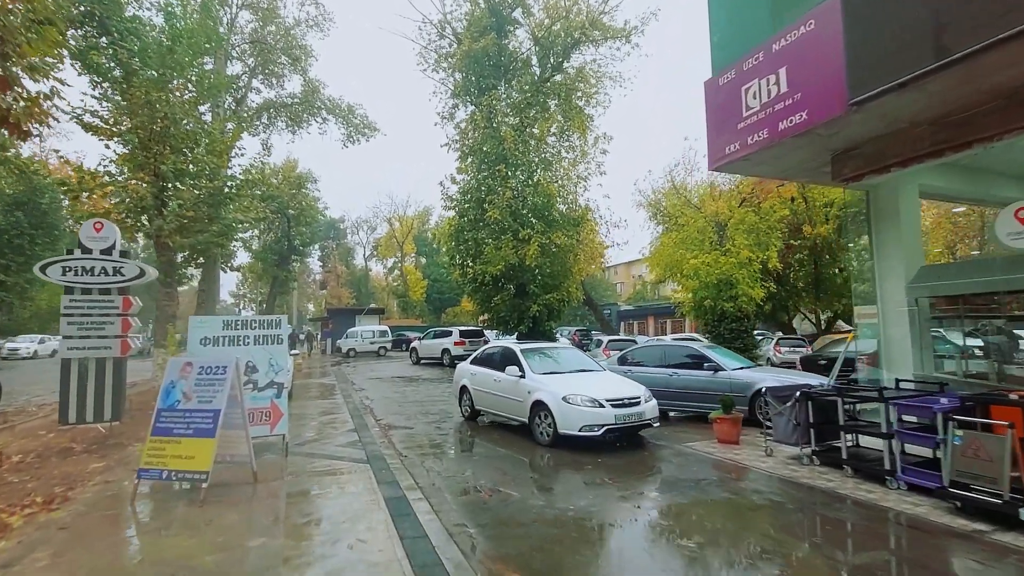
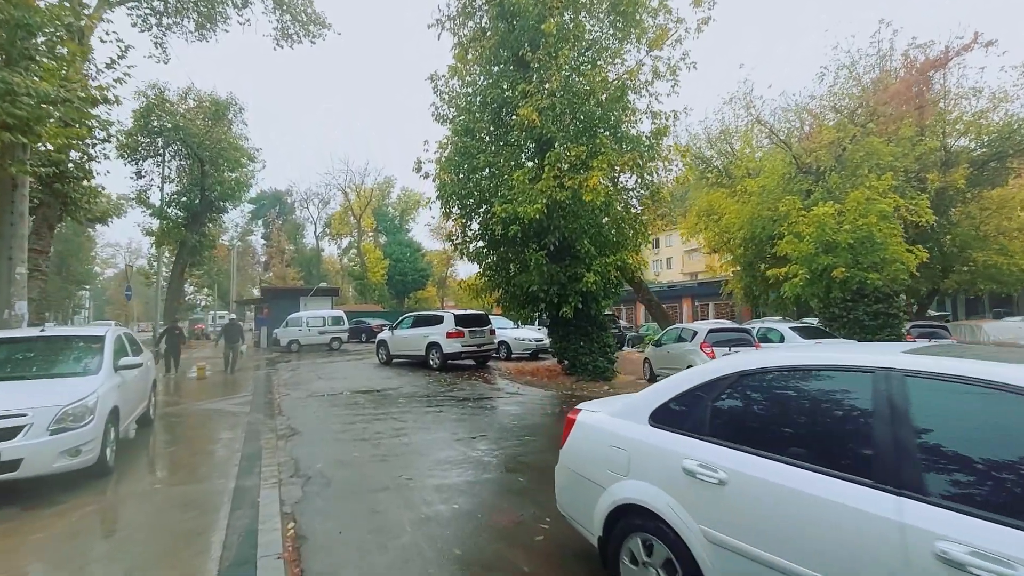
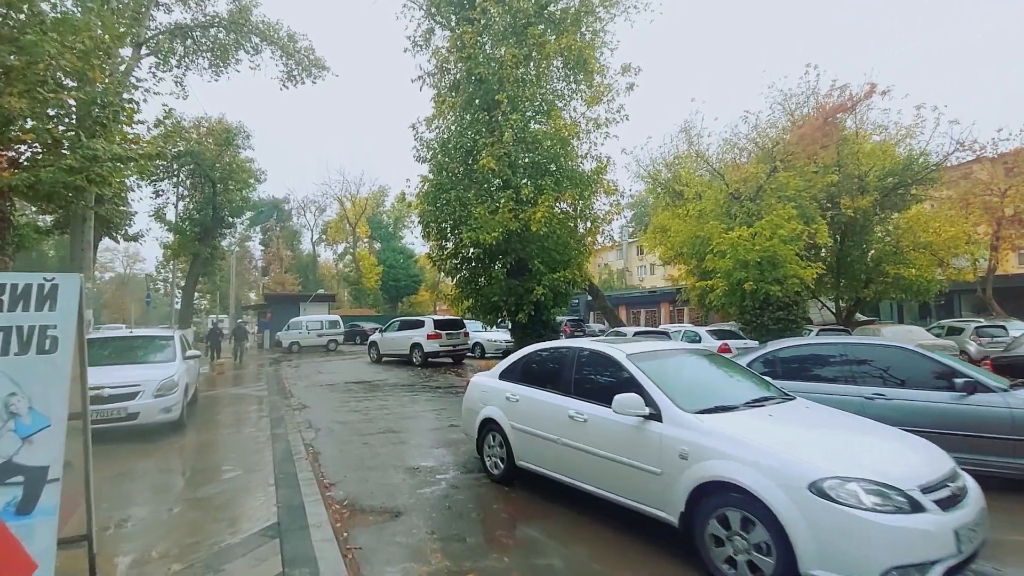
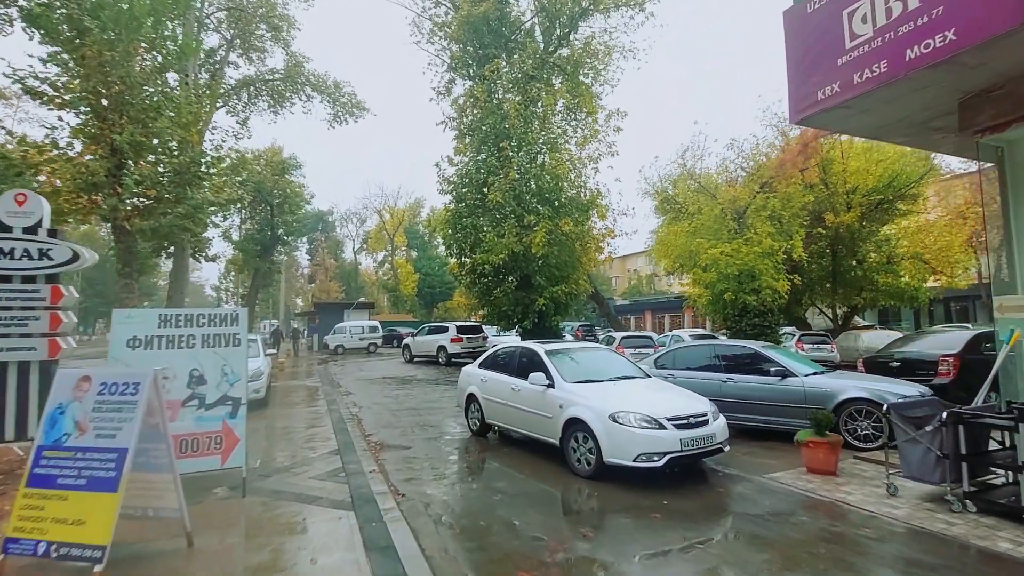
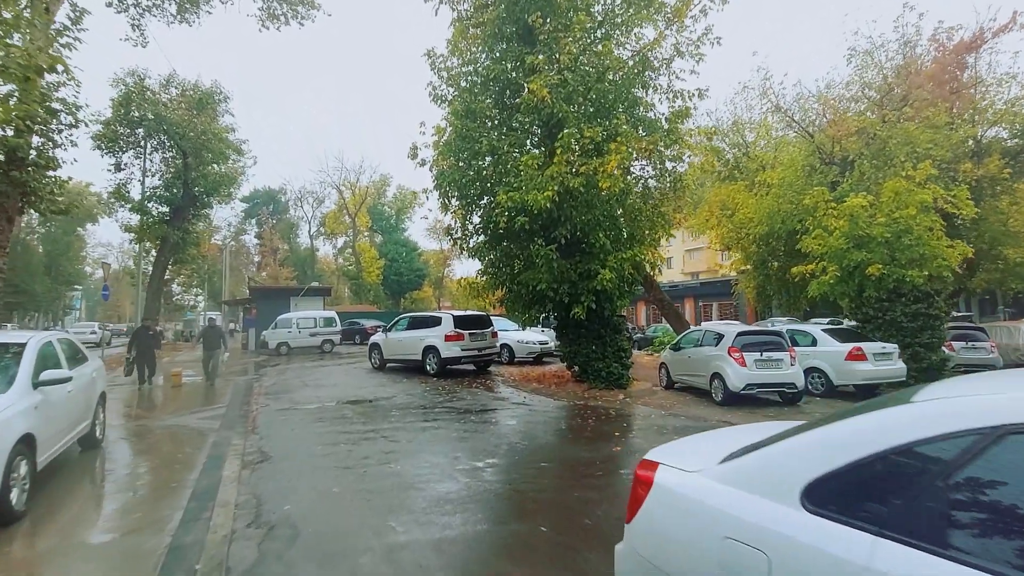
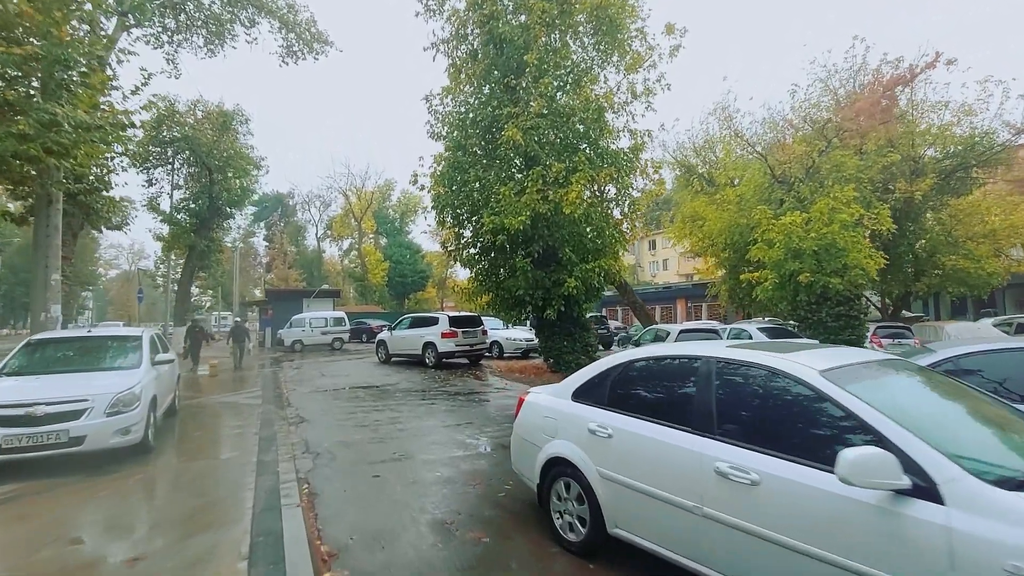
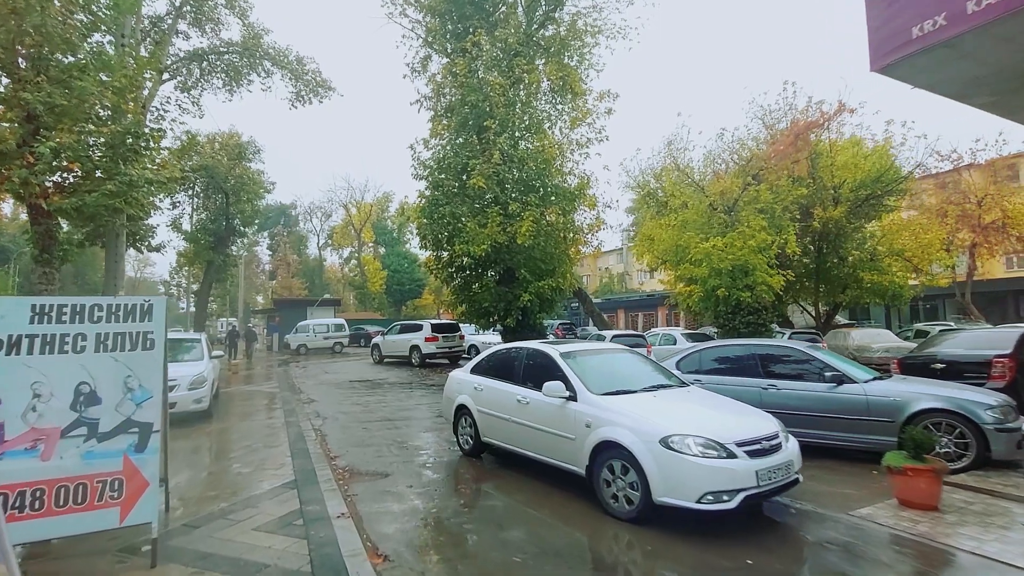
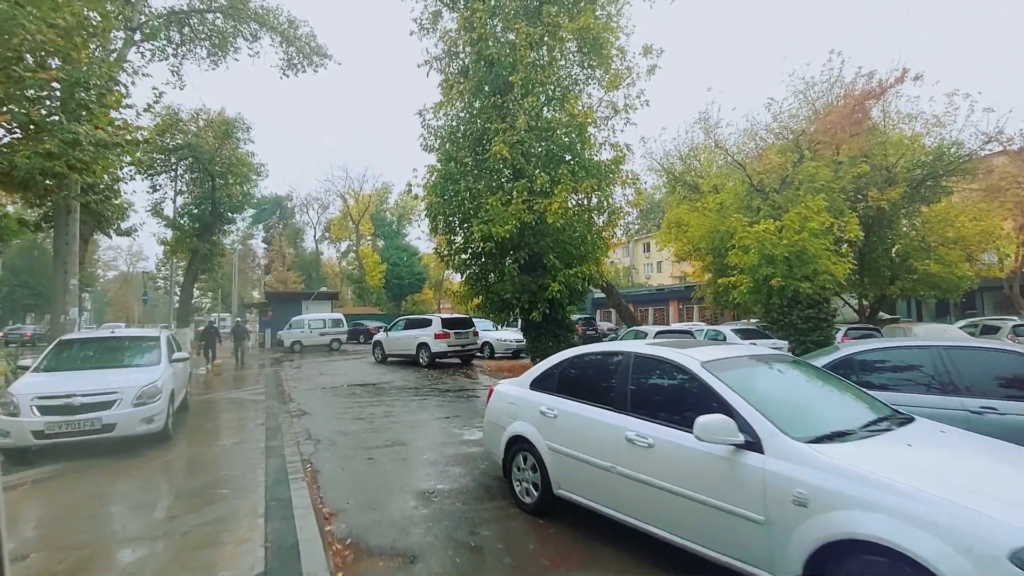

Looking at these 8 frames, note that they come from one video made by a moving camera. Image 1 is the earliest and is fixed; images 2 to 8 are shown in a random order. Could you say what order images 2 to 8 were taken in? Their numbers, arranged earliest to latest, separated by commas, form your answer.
4, 7, 3, 8, 6, 2, 5
